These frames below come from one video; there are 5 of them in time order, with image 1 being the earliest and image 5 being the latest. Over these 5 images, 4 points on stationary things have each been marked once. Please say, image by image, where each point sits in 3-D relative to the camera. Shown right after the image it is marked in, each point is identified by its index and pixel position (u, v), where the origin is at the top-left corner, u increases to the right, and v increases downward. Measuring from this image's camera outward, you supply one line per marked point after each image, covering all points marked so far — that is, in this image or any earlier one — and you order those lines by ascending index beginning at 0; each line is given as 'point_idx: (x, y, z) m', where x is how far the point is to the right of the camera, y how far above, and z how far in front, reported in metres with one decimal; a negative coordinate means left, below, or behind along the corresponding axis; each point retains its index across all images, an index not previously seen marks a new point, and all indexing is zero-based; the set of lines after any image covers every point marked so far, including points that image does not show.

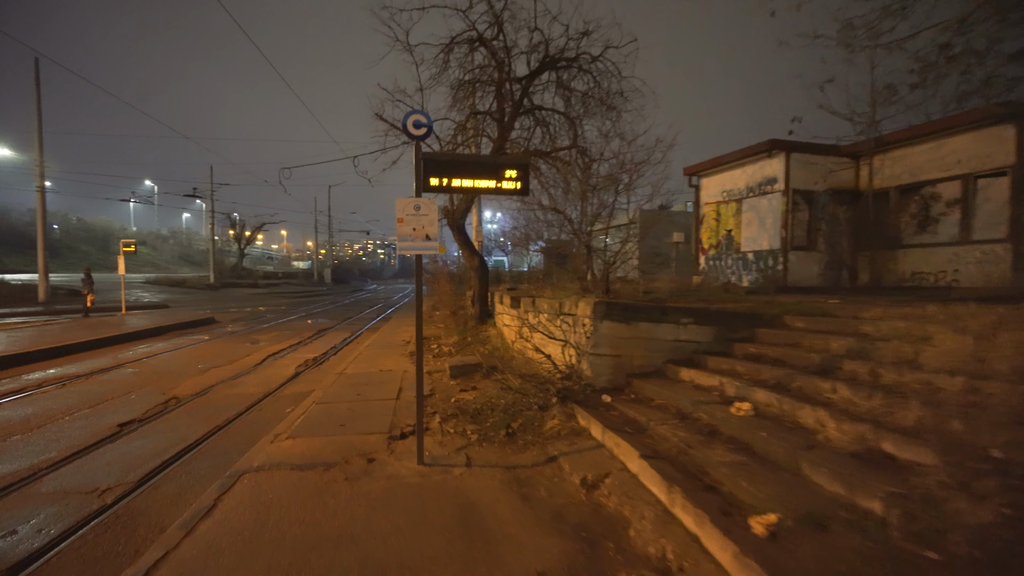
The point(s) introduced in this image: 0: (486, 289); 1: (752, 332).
0: (-0.6, 0.0, +11.5) m
1: (+2.7, -0.5, +6.1) m
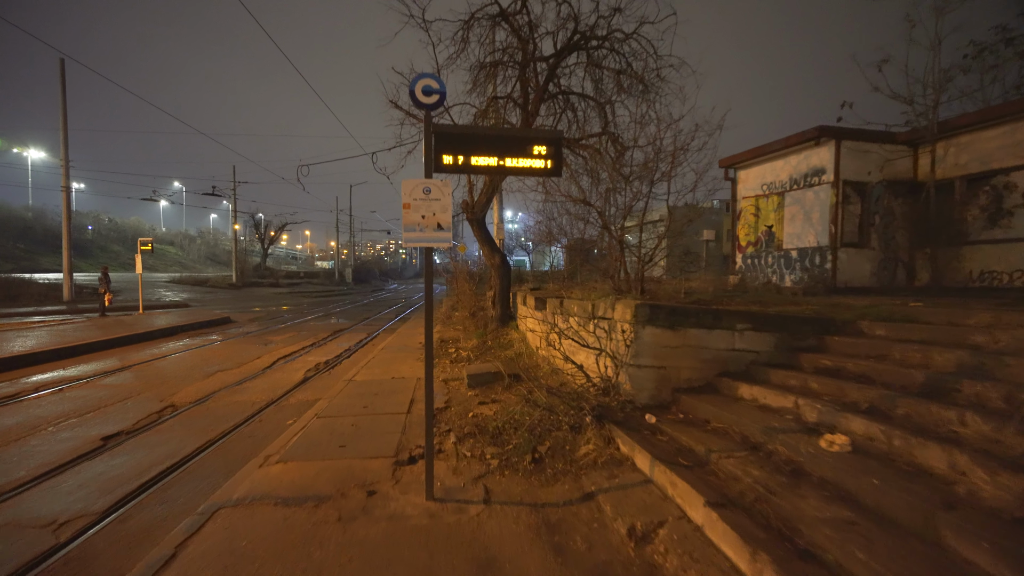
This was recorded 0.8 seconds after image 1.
0: (-0.1, 0.0, +10.7) m
1: (+3.0, -0.5, +5.1) m
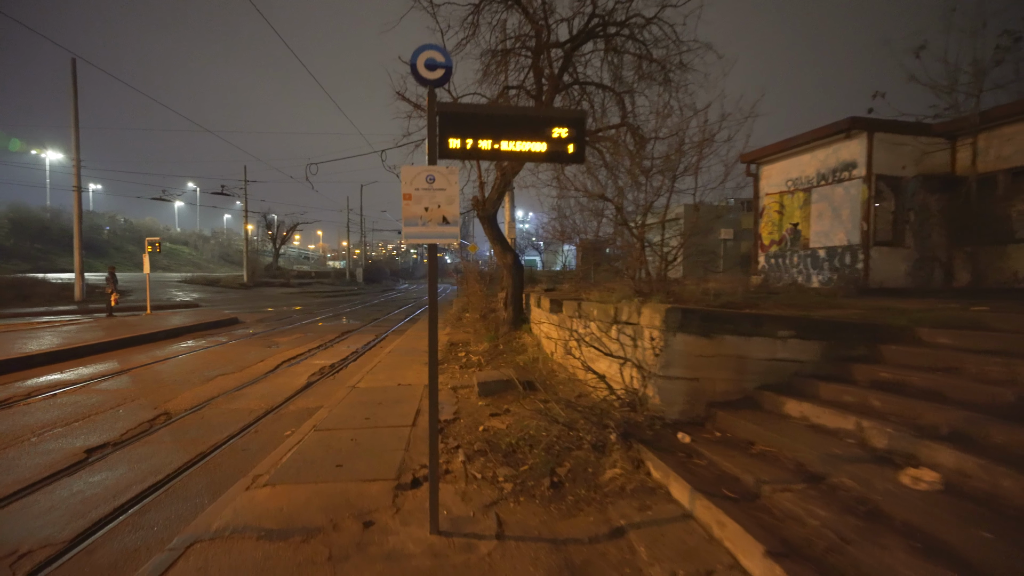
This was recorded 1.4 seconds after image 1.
0: (+0.1, -0.1, +10.1) m
1: (+3.1, -0.5, +4.6) m
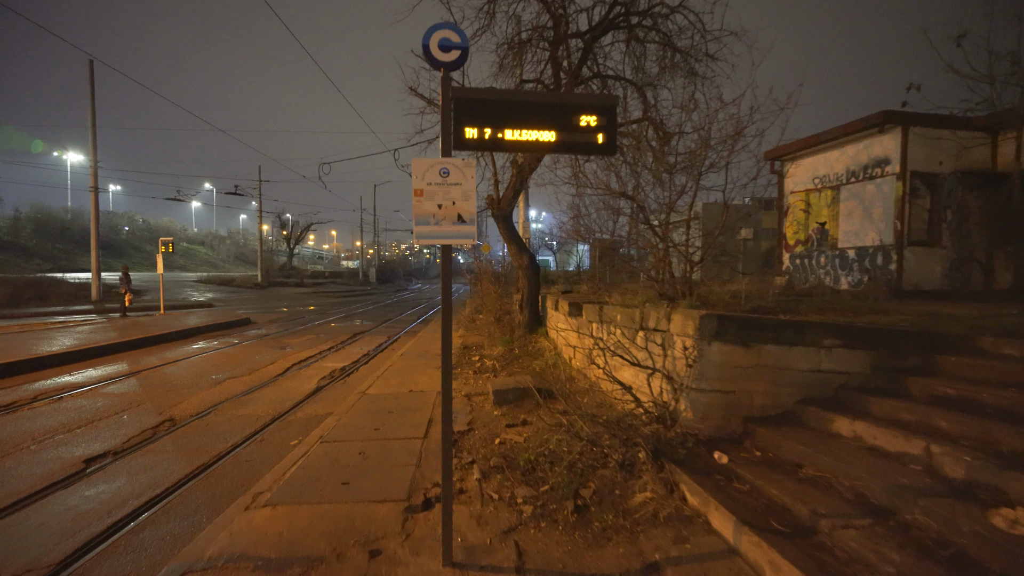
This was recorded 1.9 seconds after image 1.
0: (+0.4, -0.1, +9.8) m
1: (+3.3, -0.6, +4.1) m
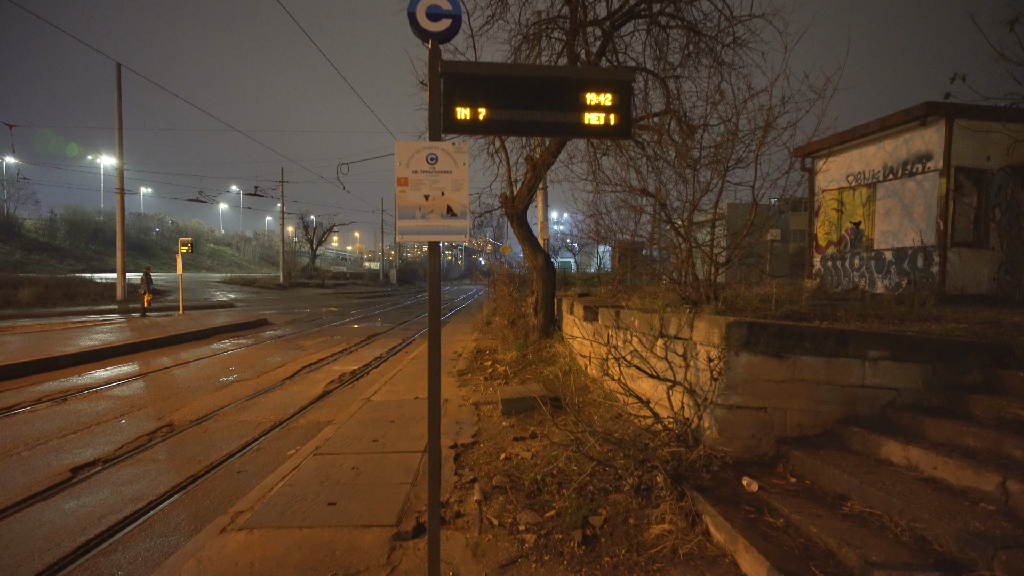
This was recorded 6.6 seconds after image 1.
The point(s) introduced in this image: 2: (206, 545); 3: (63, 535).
0: (+0.7, -0.1, +9.4) m
1: (+3.3, -0.6, +3.6) m
2: (-1.9, -1.6, +3.3) m
3: (-3.2, -1.8, +3.8) m
